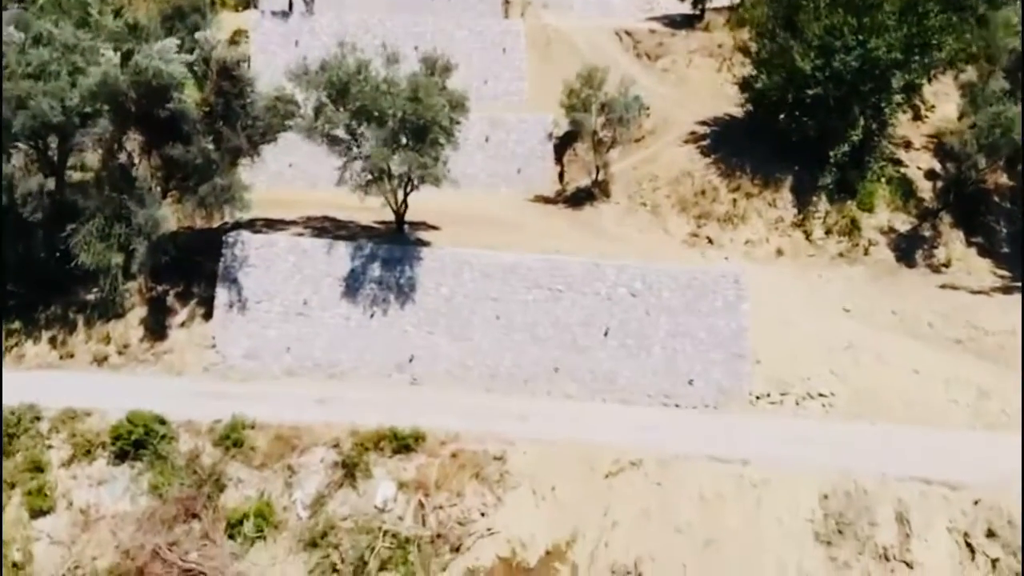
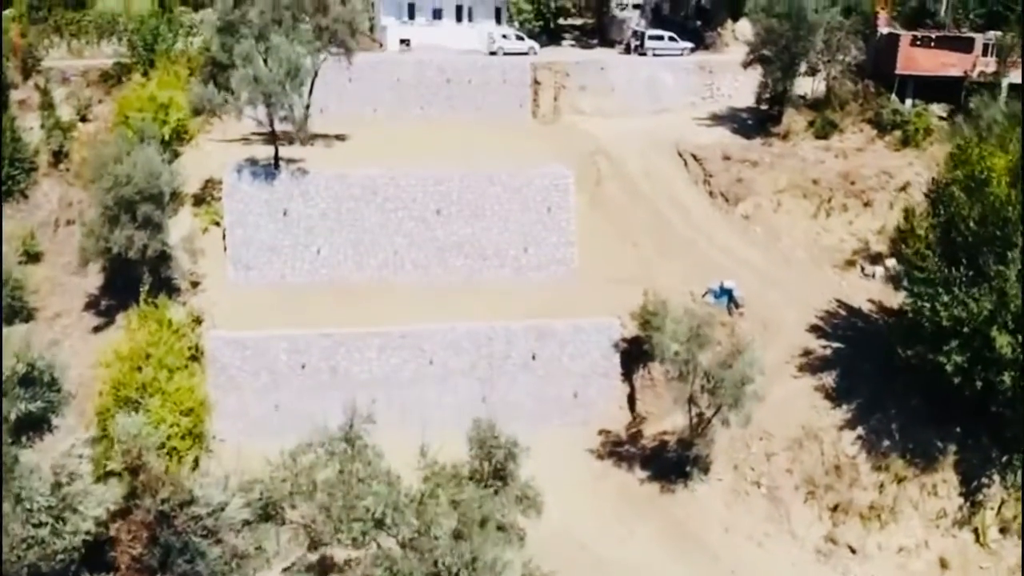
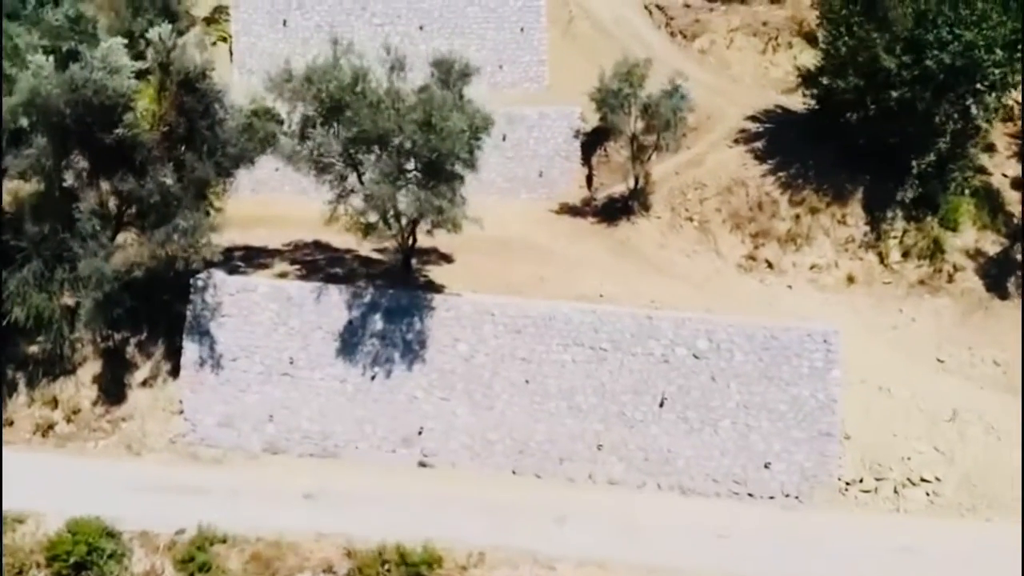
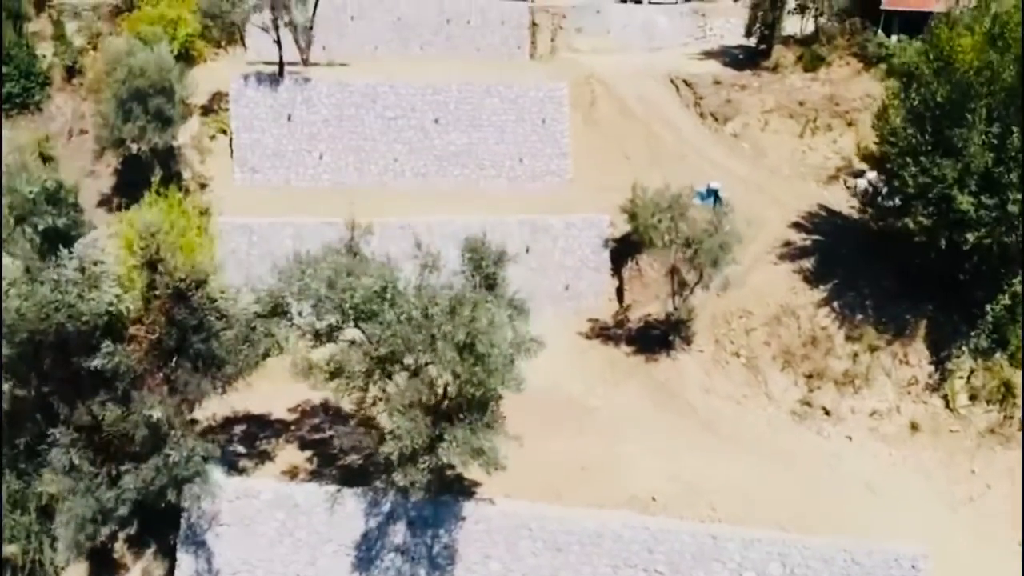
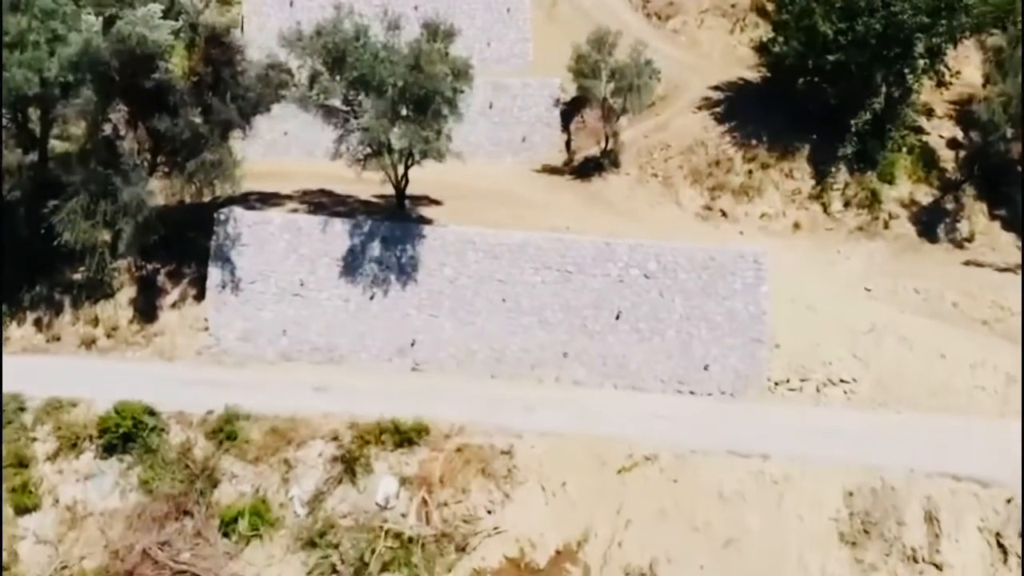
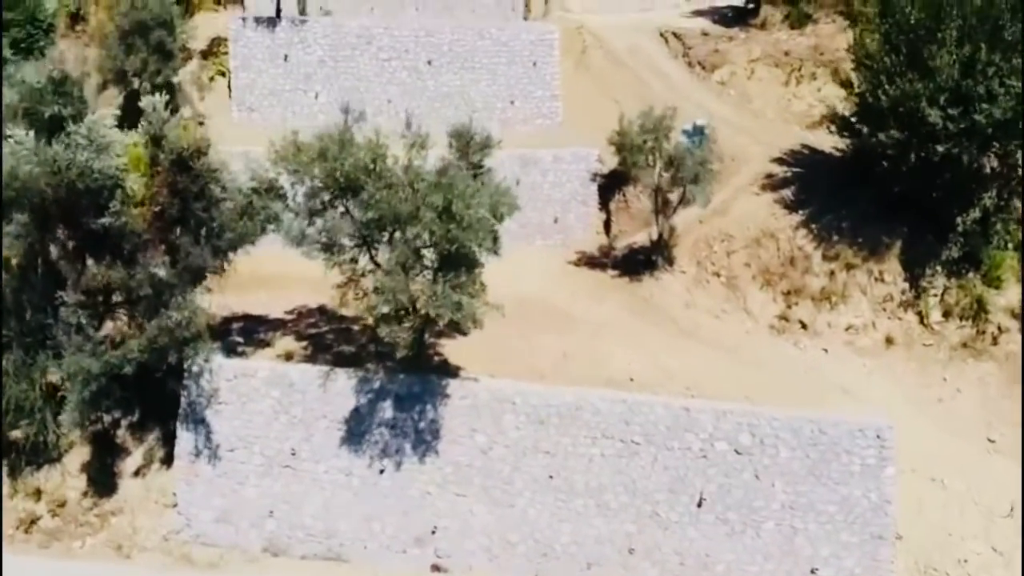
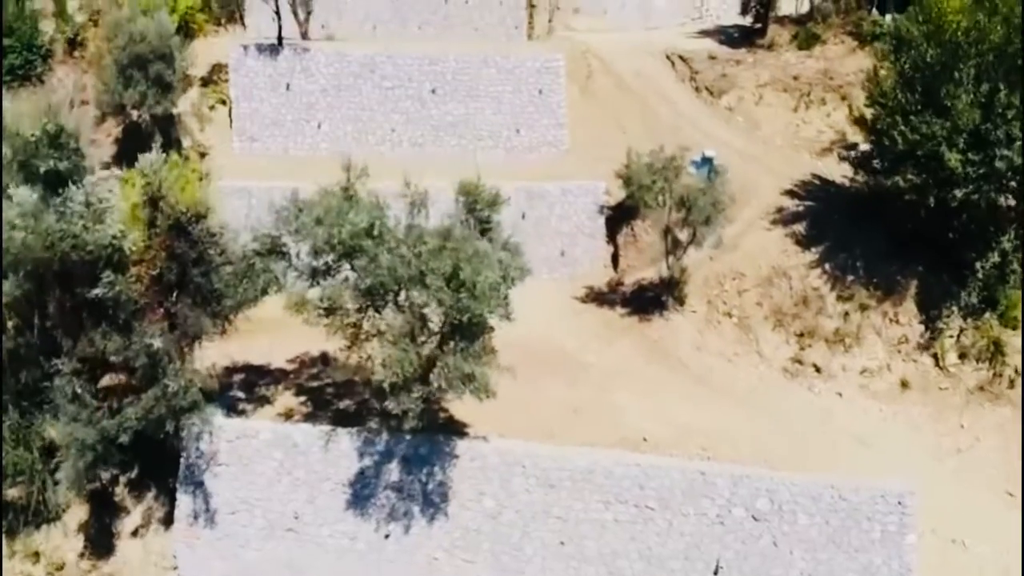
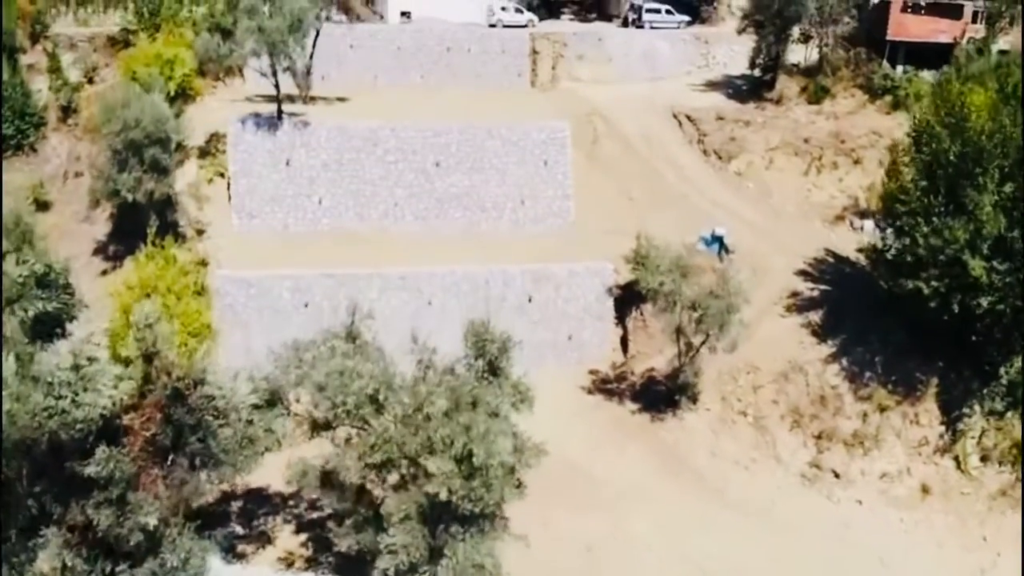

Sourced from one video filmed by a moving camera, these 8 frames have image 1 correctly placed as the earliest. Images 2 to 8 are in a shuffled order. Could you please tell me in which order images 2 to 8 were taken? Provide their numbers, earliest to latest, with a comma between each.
5, 3, 6, 7, 4, 8, 2
